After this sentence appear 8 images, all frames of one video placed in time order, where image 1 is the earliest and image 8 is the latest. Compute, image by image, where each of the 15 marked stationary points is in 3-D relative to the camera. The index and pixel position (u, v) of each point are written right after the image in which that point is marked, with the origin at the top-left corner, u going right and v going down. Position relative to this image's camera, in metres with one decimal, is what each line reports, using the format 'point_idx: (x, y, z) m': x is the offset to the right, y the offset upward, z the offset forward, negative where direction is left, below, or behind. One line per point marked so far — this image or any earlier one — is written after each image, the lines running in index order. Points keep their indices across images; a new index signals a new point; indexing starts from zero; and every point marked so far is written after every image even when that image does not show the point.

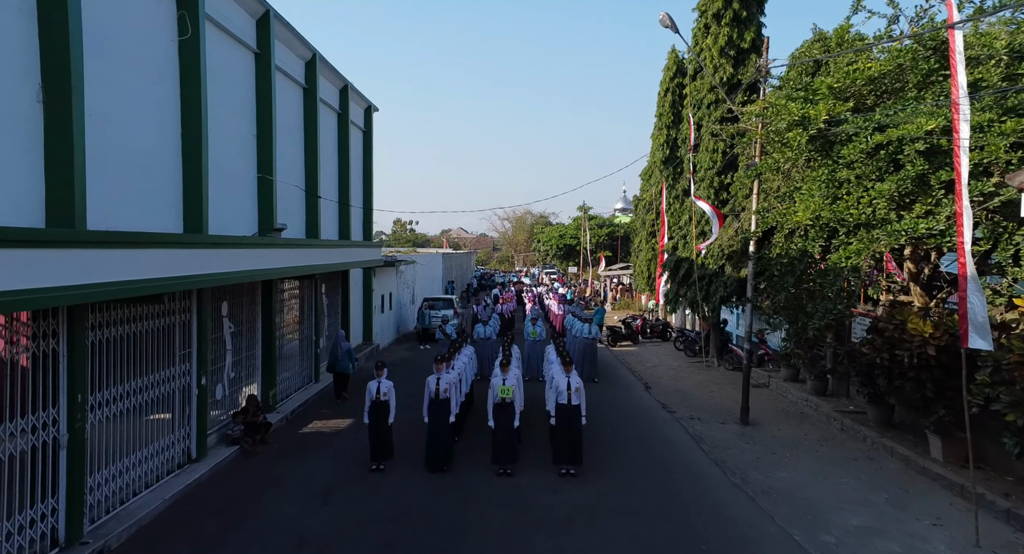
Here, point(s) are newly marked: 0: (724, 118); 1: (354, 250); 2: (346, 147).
0: (+4.7, +3.5, +18.4) m
1: (-3.0, +0.4, +15.6) m
2: (-3.3, +2.5, +16.5) m
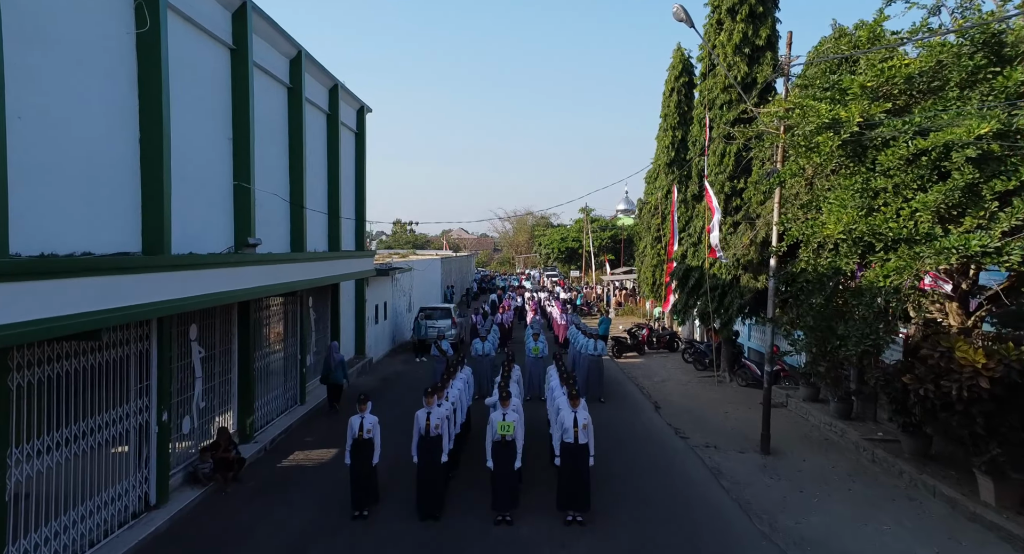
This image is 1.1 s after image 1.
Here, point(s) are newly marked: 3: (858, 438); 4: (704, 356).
0: (+4.7, +3.3, +17.4) m
1: (-3.0, +0.2, +14.6) m
2: (-3.3, +2.3, +15.5) m
3: (+4.7, -2.2, +11.3) m
4: (+4.4, -1.8, +19.1) m
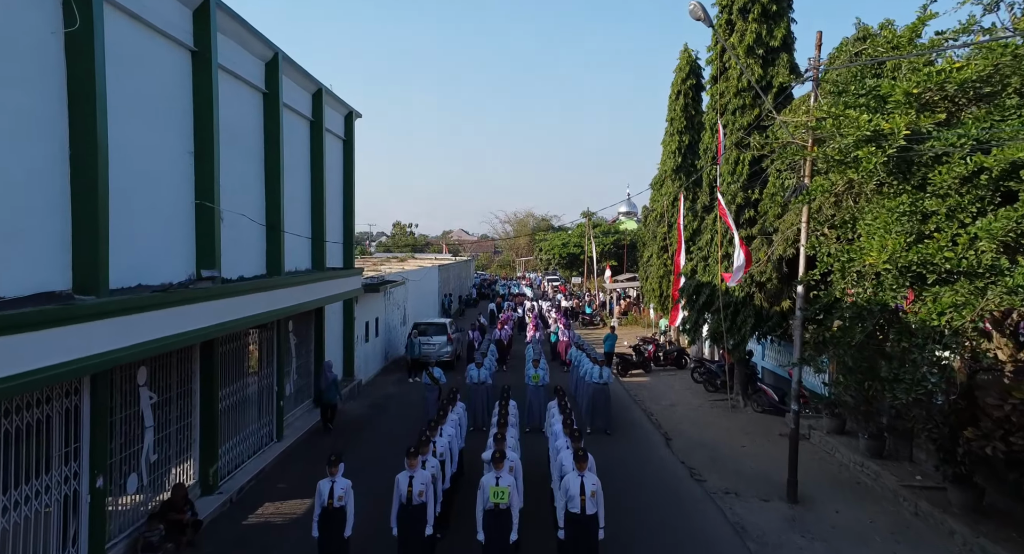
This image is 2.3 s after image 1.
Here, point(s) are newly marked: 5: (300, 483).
0: (+4.6, +2.9, +16.2) m
1: (-3.0, -0.1, +13.5) m
2: (-3.3, +2.0, +14.3) m
3: (+4.7, -2.5, +10.1) m
4: (+4.4, -2.2, +18.0) m
5: (-2.6, -2.5, +10.2) m
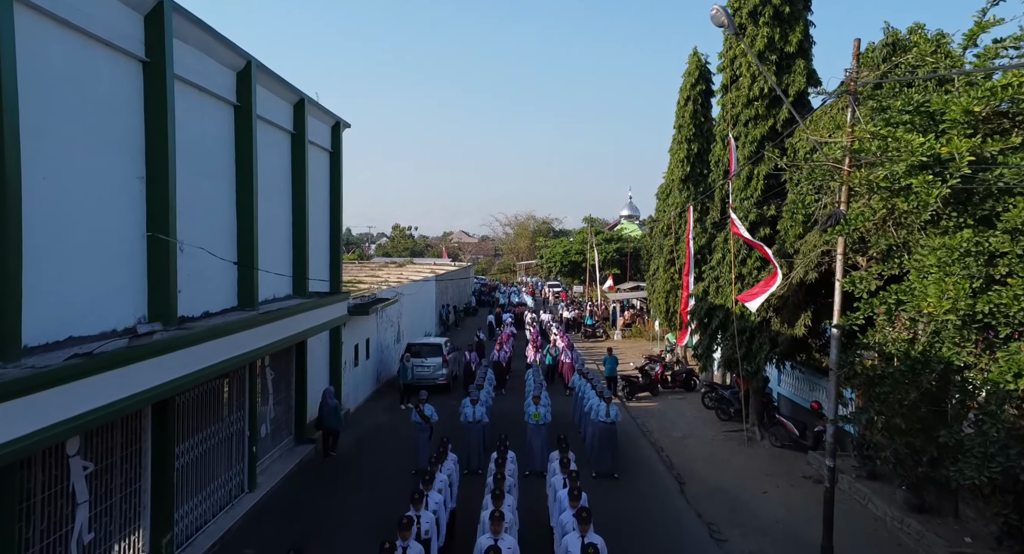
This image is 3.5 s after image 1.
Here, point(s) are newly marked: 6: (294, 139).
0: (+4.6, +2.5, +15.0) m
1: (-3.0, -0.5, +12.3) m
2: (-3.3, +1.6, +13.2) m
3: (+4.6, -2.9, +9.0) m
4: (+4.4, -2.6, +16.8) m
5: (-2.6, -2.9, +9.0) m
6: (-3.4, +2.2, +13.2) m
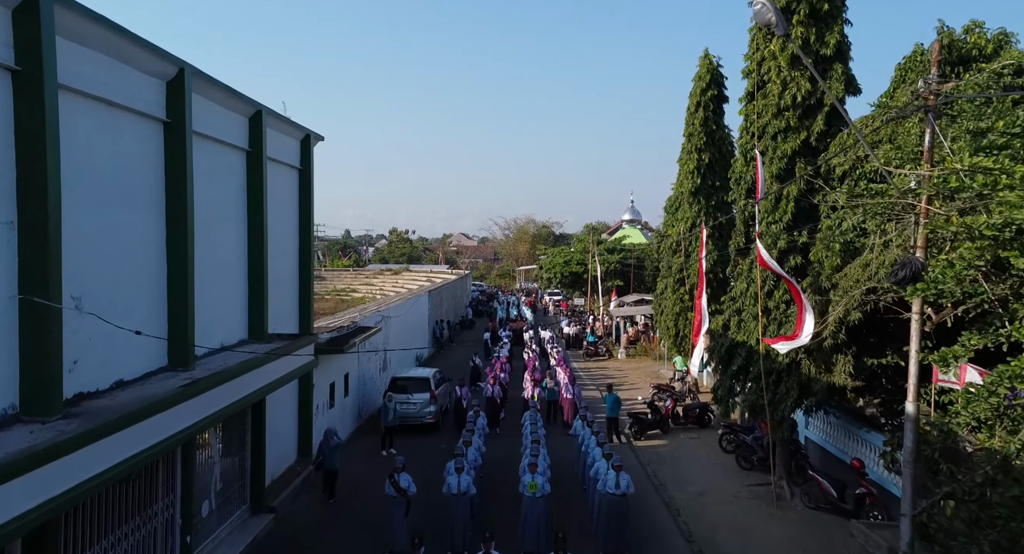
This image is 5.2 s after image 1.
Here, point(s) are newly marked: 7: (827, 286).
0: (+4.5, +2.0, +13.1) m
1: (-3.1, -1.1, +10.4) m
2: (-3.4, +1.0, +11.2) m
3: (+4.5, -3.5, +7.0) m
4: (+4.3, -3.1, +14.9) m
5: (-2.7, -3.5, +7.1) m
6: (-3.5, +1.6, +11.2) m
7: (+4.6, -0.1, +12.3) m
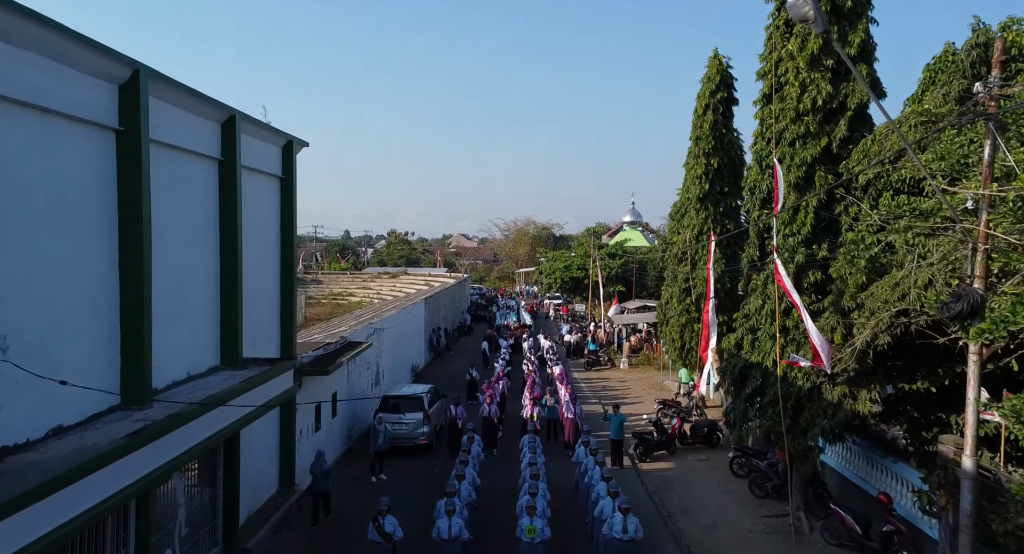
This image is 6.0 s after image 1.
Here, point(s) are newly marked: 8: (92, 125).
0: (+4.5, +1.7, +12.2) m
1: (-3.1, -1.3, +9.4) m
2: (-3.5, +0.7, +10.3) m
3: (+4.5, -3.7, +6.1) m
4: (+4.2, -3.4, +13.9) m
5: (-2.7, -3.7, +6.1) m
6: (-3.6, +1.4, +10.3) m
7: (+4.6, -0.4, +11.3) m
8: (-3.6, +1.3, +7.3) m
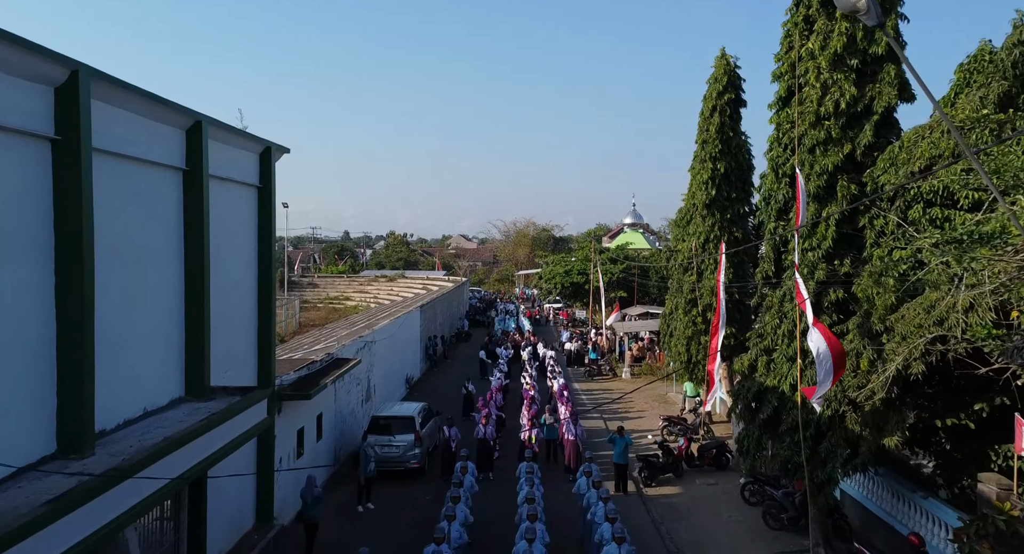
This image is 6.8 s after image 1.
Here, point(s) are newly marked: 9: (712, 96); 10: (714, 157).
0: (+4.4, +1.5, +11.2) m
1: (-3.2, -1.6, +8.4) m
2: (-3.5, +0.5, +9.3) m
3: (+4.4, -4.0, +5.1) m
4: (+4.2, -3.7, +12.9) m
5: (-2.8, -4.0, +5.1) m
6: (-3.6, +1.1, +9.3) m
7: (+4.6, -0.6, +10.3) m
8: (-3.7, +1.1, +6.3) m
9: (+4.6, +4.1, +19.1) m
10: (+4.7, +2.8, +19.5) m
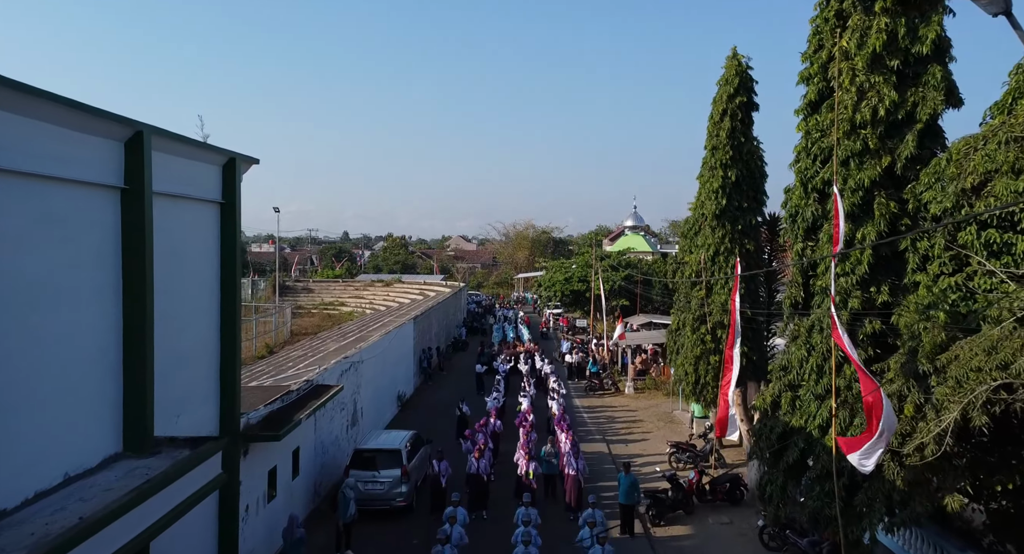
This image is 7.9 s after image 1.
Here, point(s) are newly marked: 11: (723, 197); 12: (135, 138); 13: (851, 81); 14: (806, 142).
0: (+4.4, +1.1, +9.9) m
1: (-3.3, -1.9, +7.1) m
2: (-3.6, +0.1, +8.0) m
3: (+4.4, -4.3, +3.8) m
4: (+4.1, -4.0, +11.6) m
5: (-2.9, -4.3, +3.8) m
6: (-3.7, +0.8, +8.0) m
7: (+4.5, -1.0, +9.0) m
8: (-3.8, +0.7, +5.0) m
9: (+4.6, +3.8, +17.8) m
10: (+4.7, +2.4, +18.2) m
11: (+4.6, +1.7, +18.1) m
12: (-3.6, +1.3, +8.0) m
13: (+4.1, +2.3, +9.9) m
14: (+3.8, +1.7, +10.7) m
